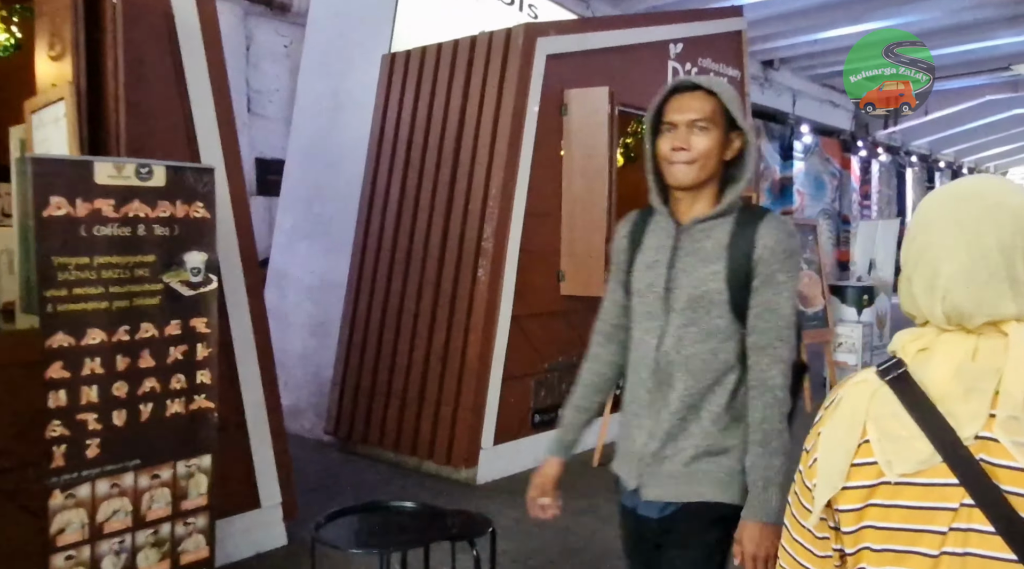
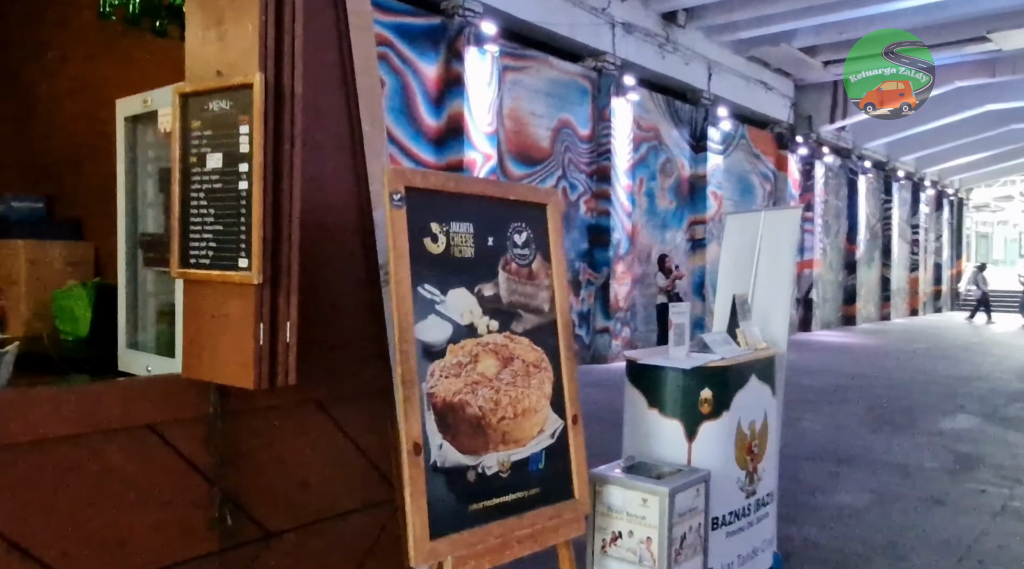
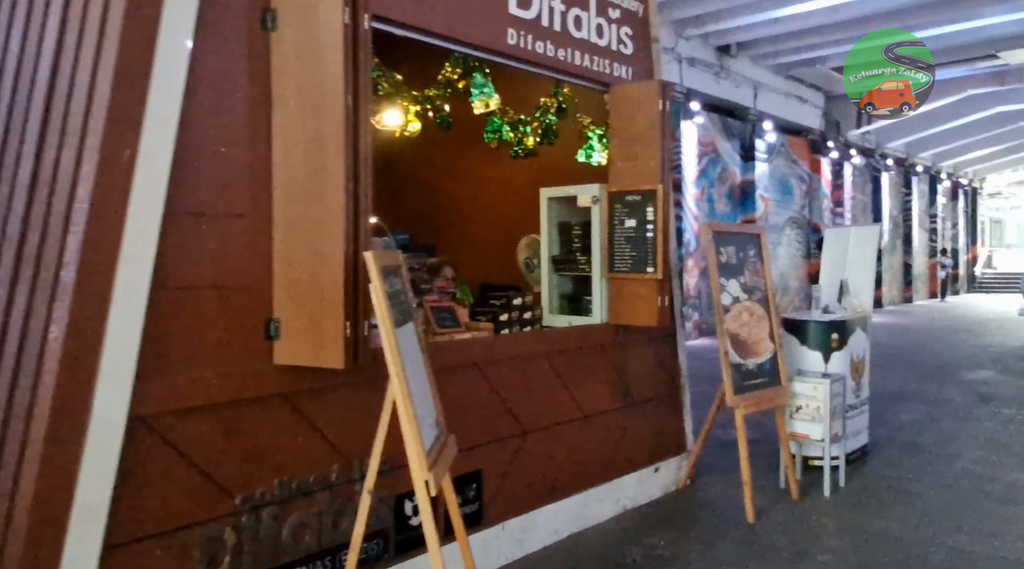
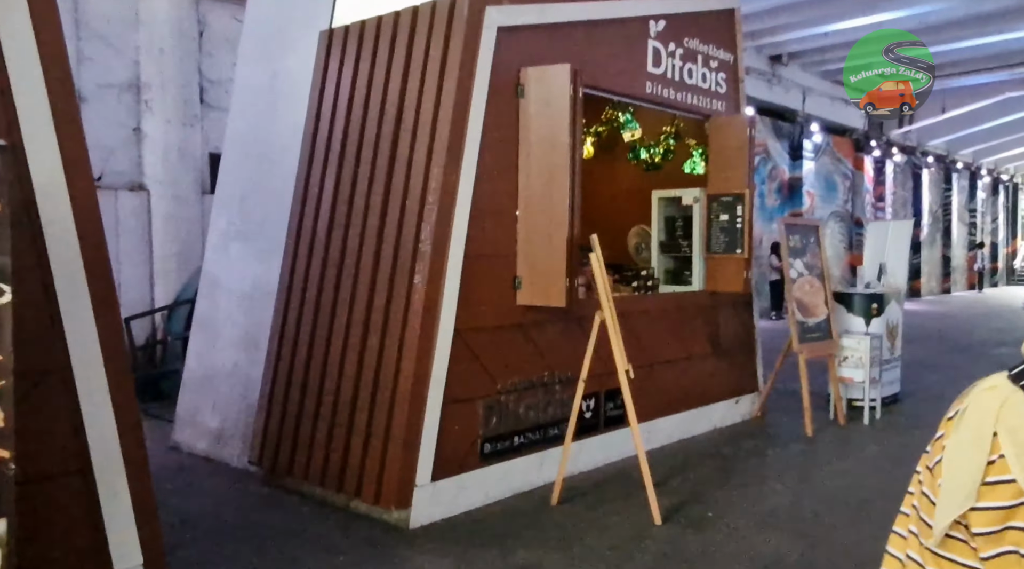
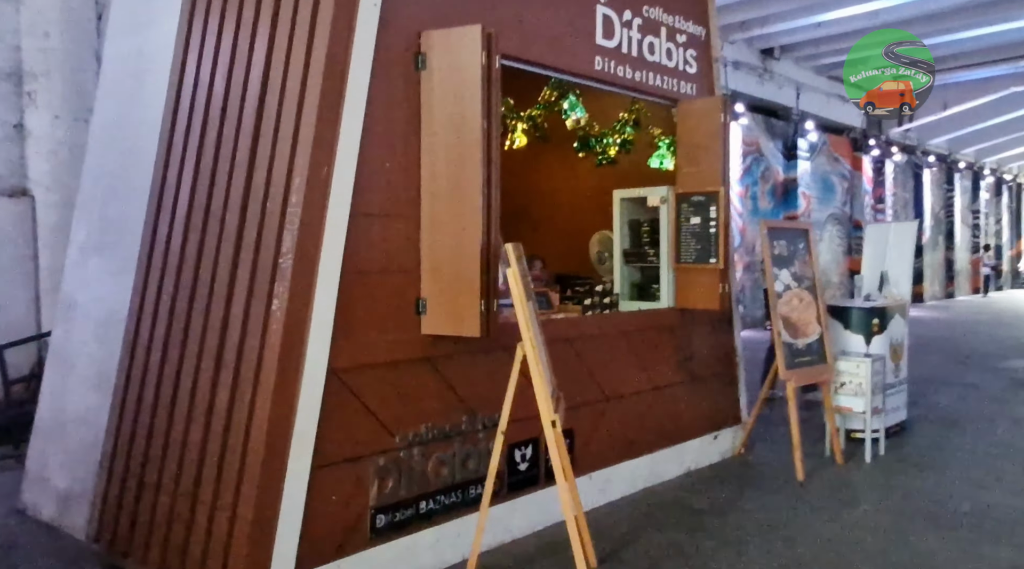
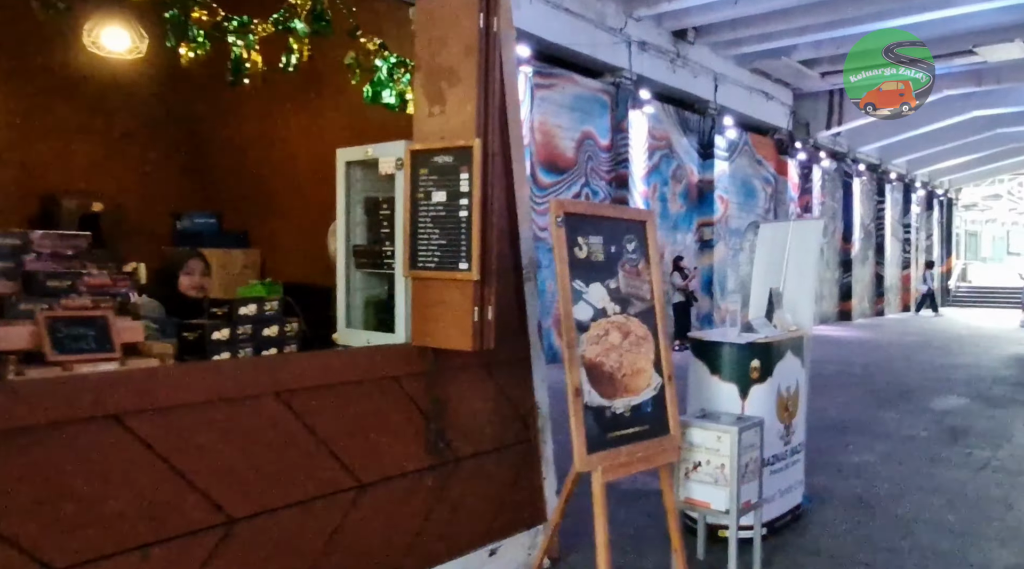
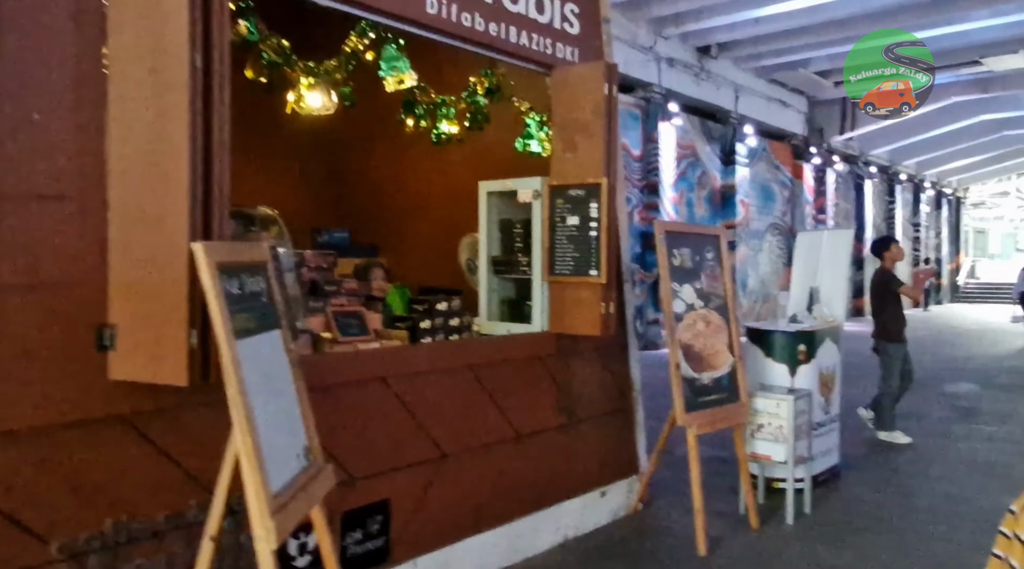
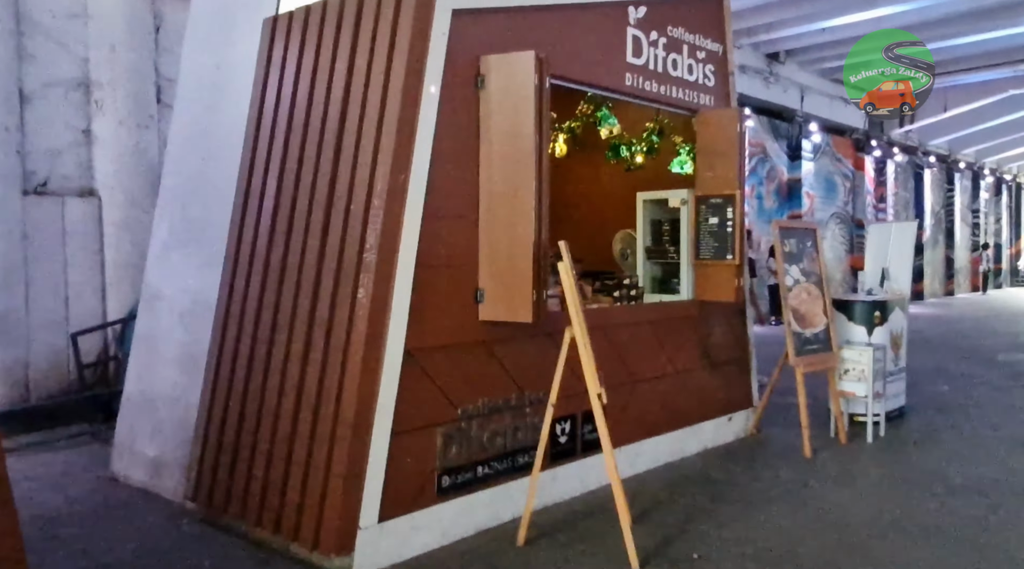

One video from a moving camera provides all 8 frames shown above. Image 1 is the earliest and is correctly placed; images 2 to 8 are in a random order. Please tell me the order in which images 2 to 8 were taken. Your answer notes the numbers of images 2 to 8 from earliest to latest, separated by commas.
4, 8, 5, 3, 7, 6, 2
